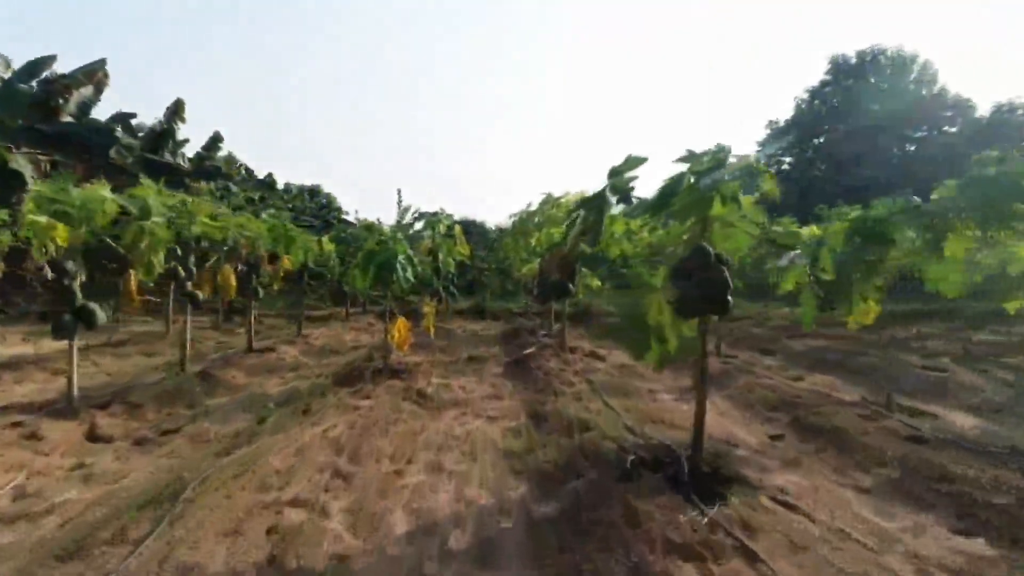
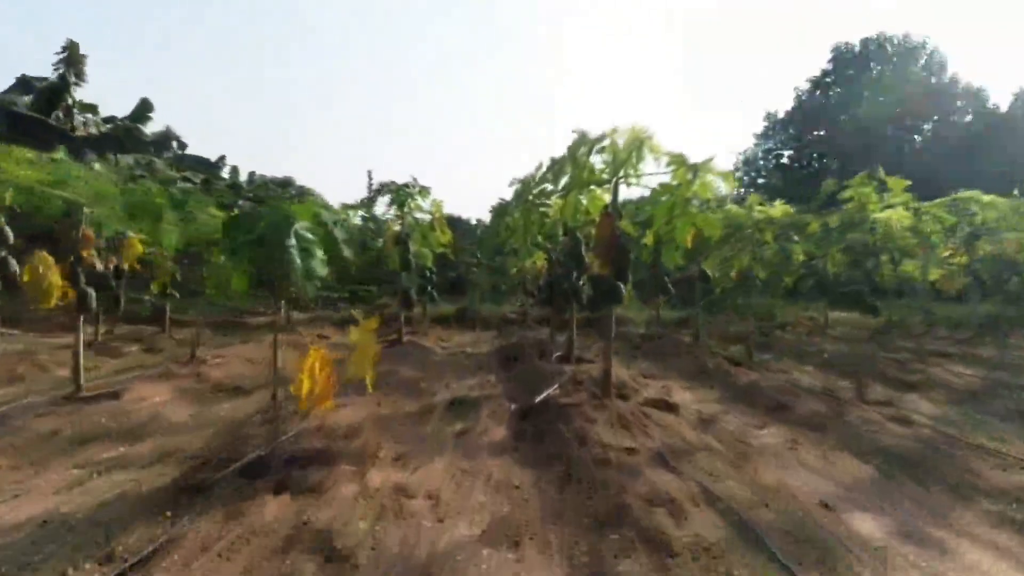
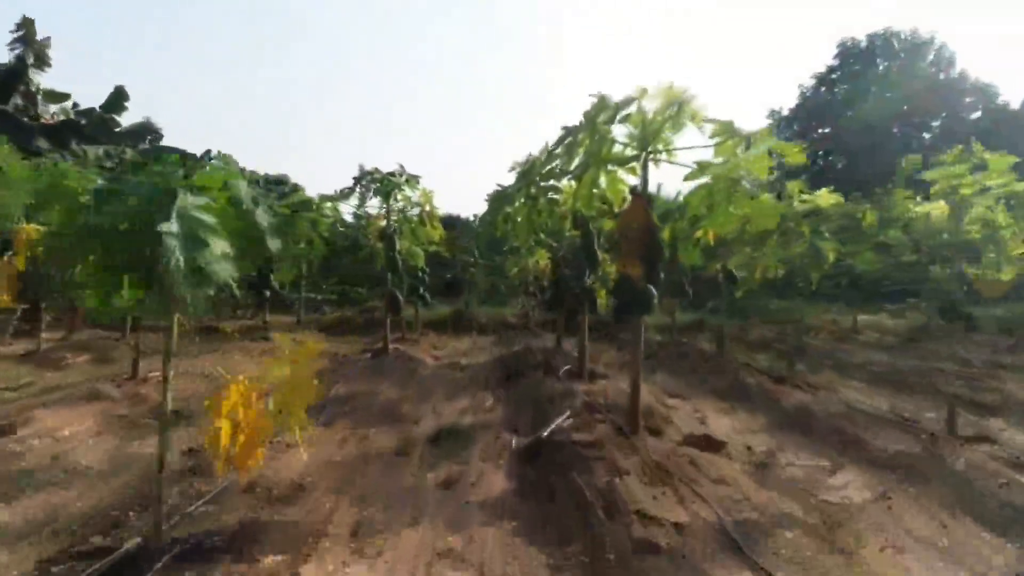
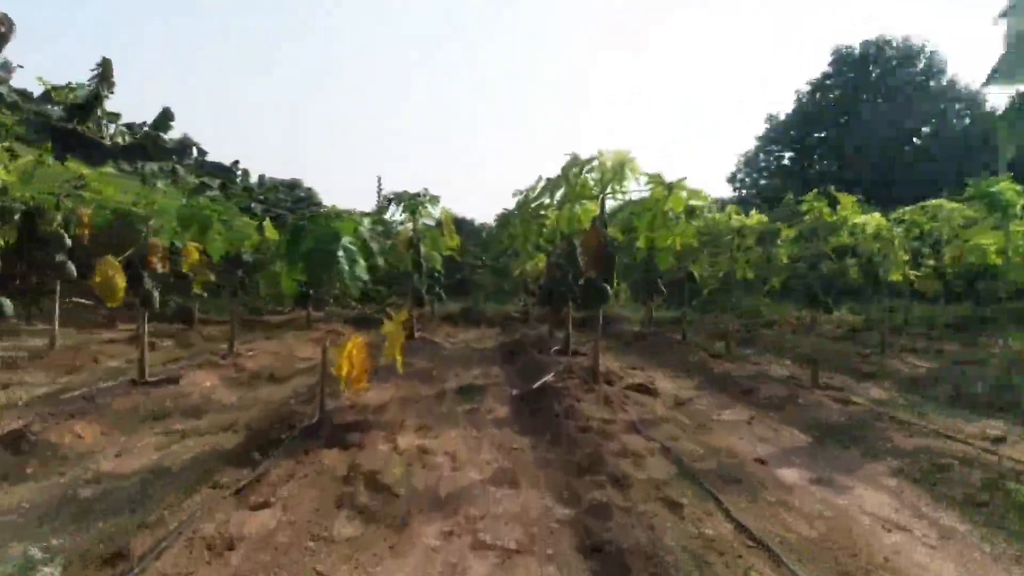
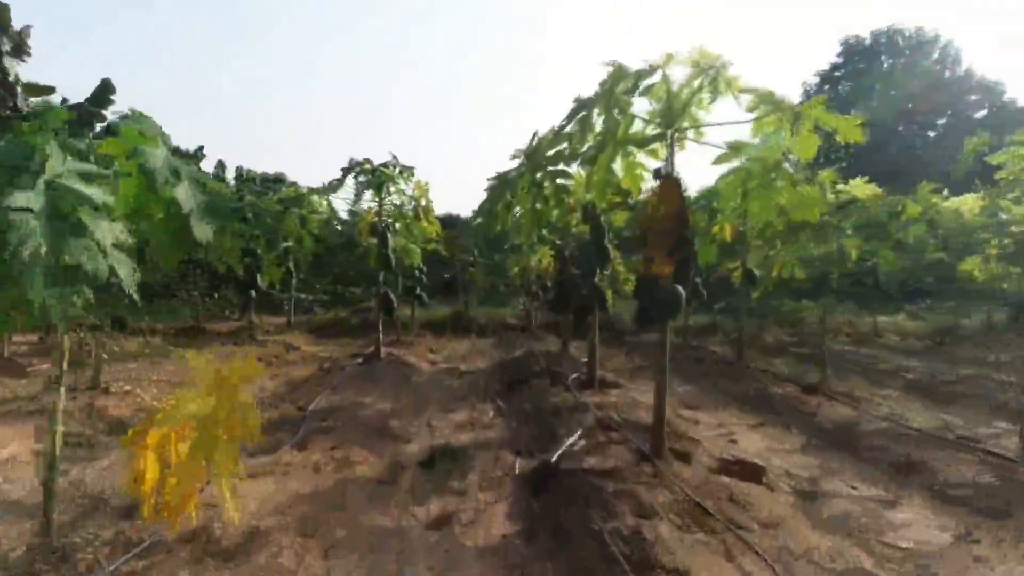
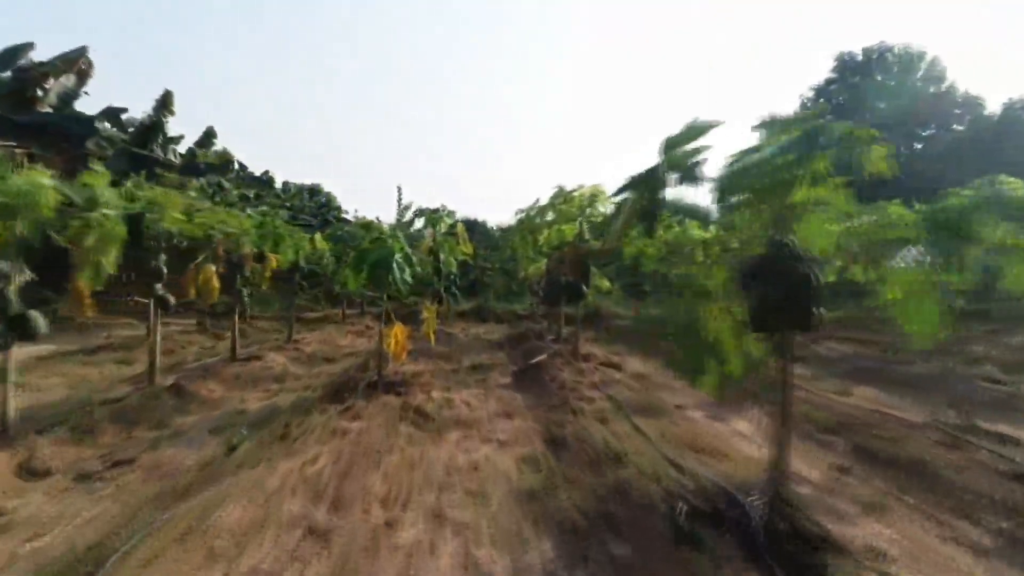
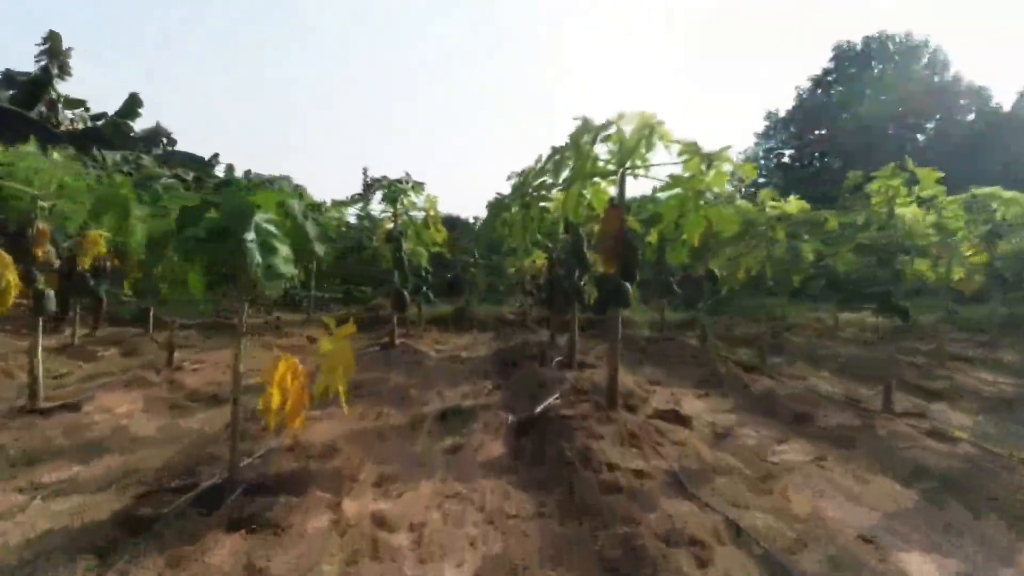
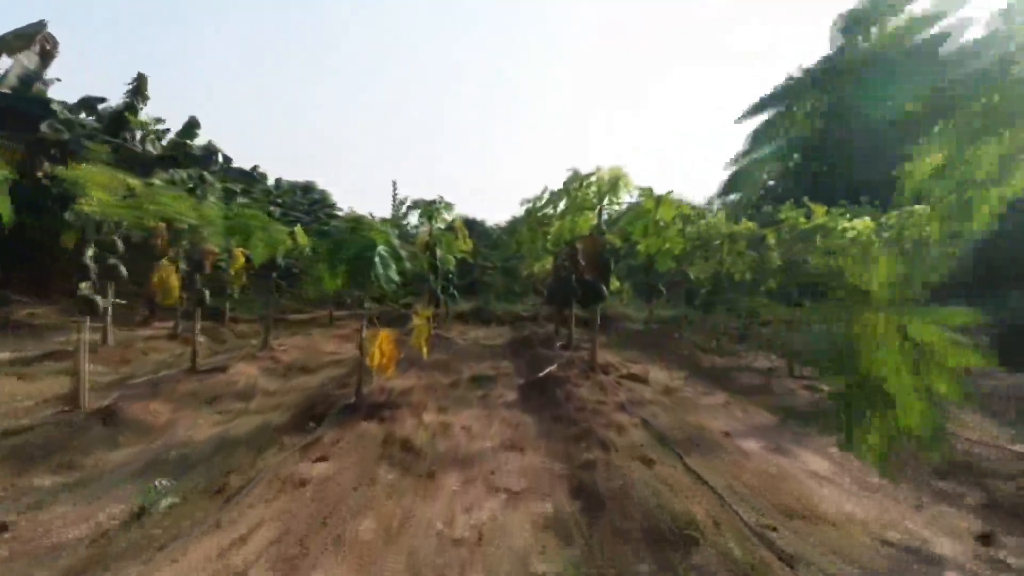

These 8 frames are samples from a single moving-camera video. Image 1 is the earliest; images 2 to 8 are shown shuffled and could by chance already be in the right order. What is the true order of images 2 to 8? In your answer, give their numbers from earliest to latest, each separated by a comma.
6, 8, 4, 2, 7, 3, 5
